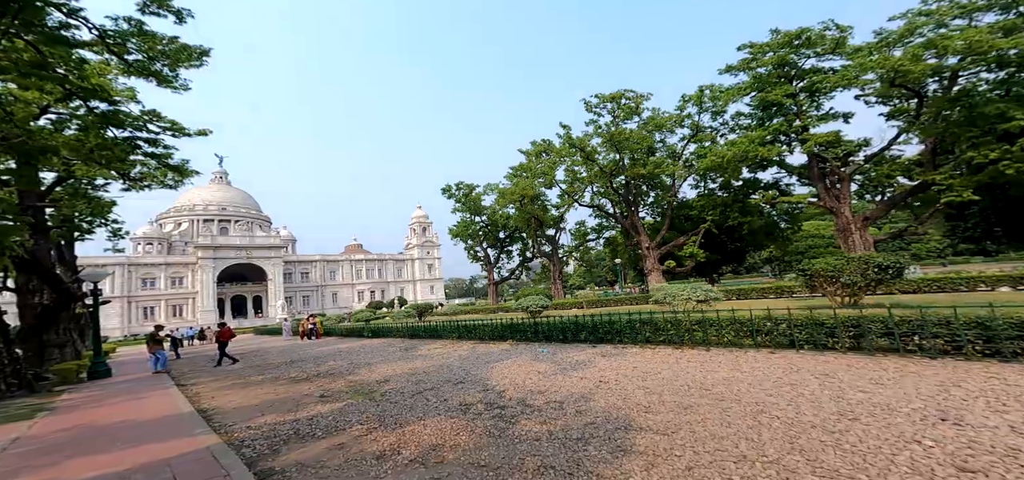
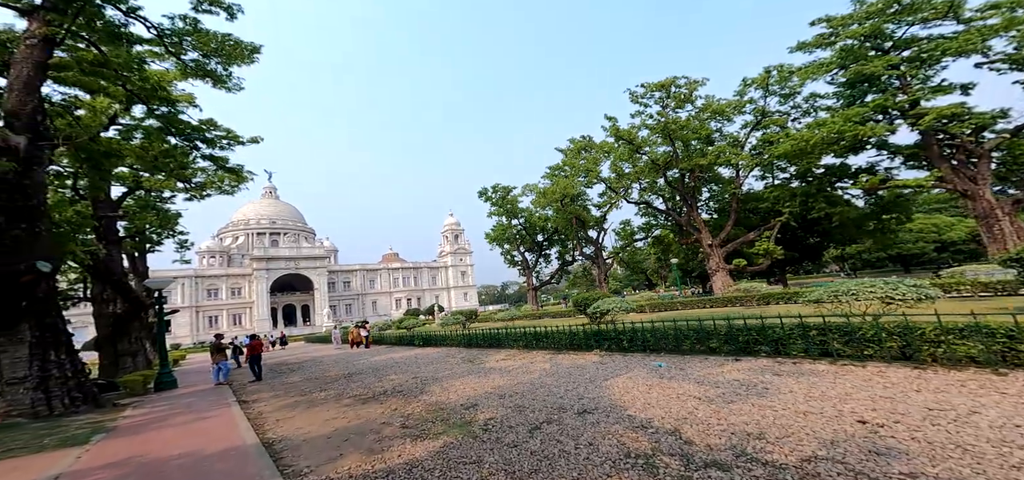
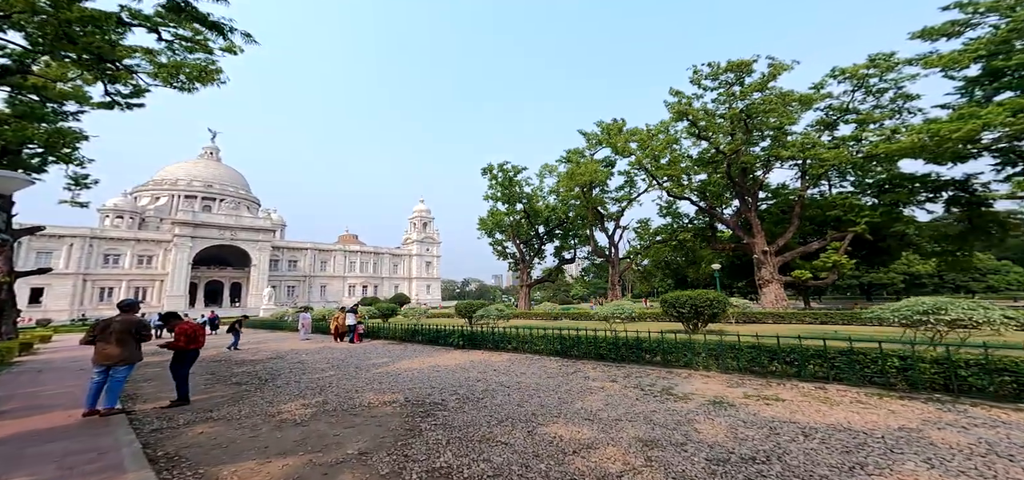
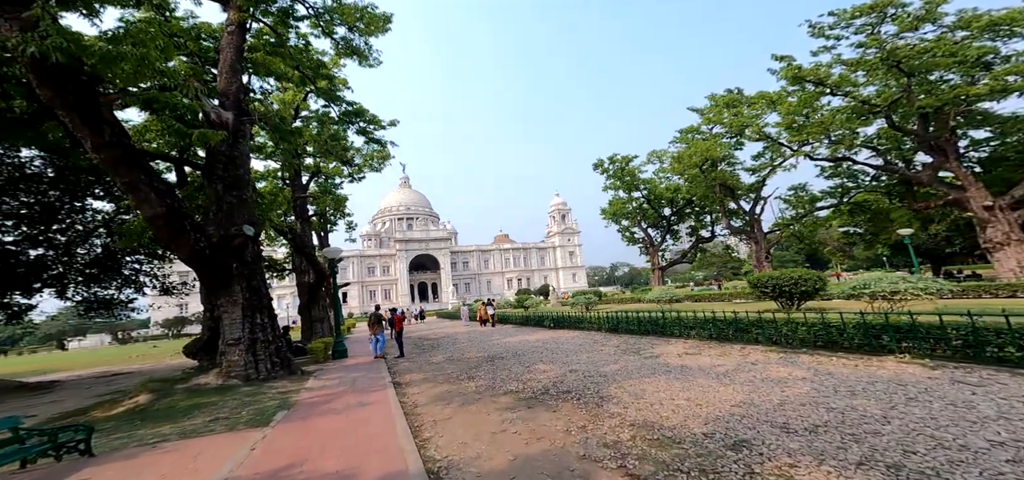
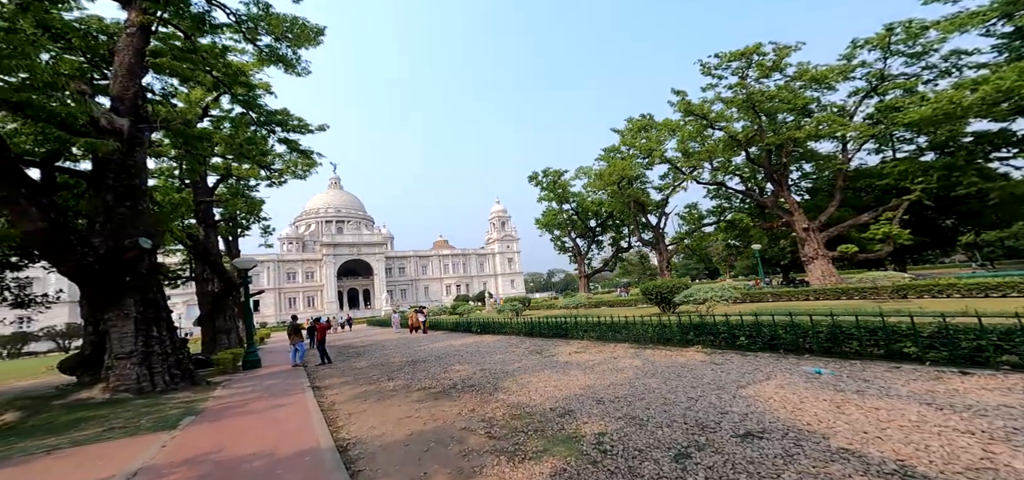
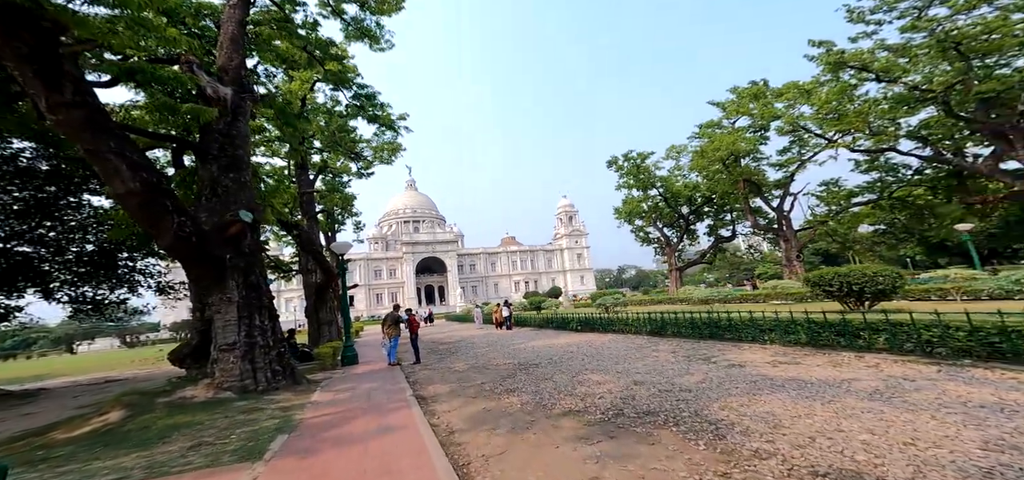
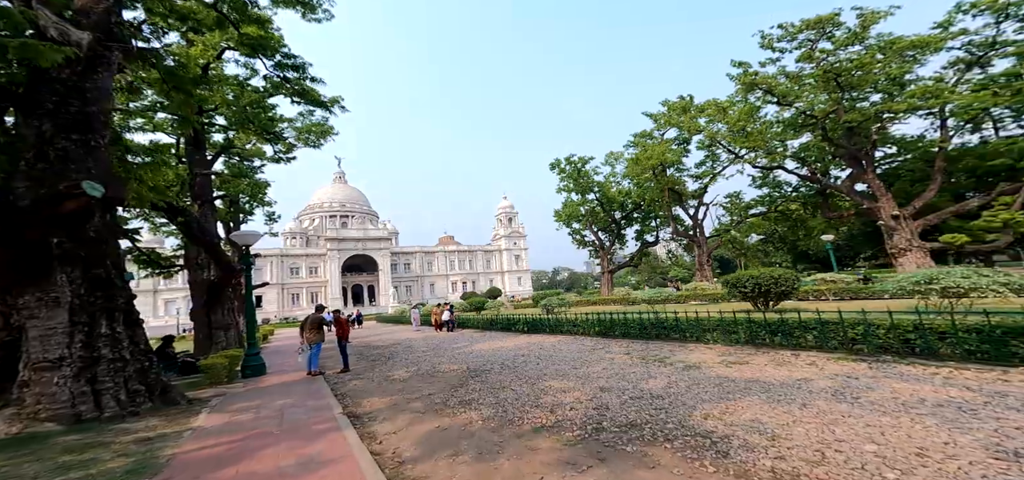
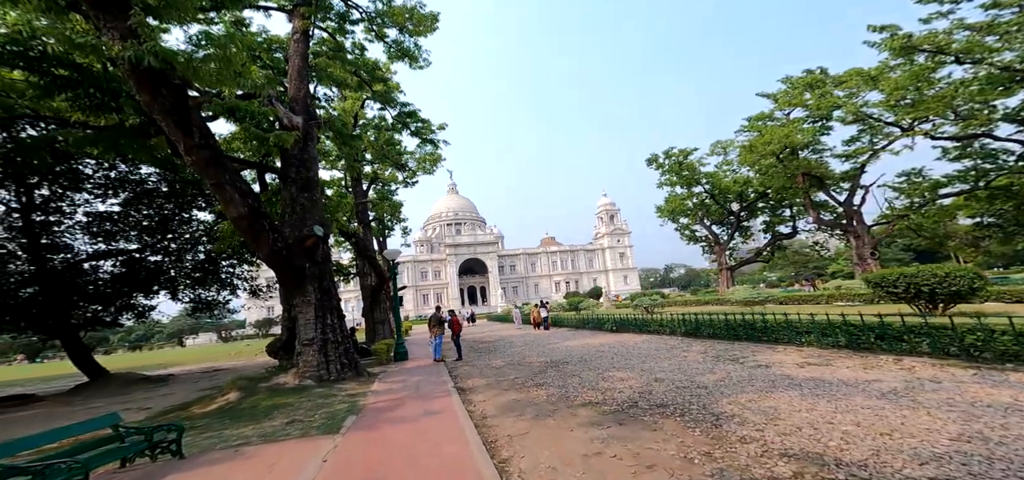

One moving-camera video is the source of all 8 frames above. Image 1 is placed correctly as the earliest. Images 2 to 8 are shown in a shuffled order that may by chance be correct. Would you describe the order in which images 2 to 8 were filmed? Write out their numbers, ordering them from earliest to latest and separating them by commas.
2, 5, 4, 8, 6, 7, 3
